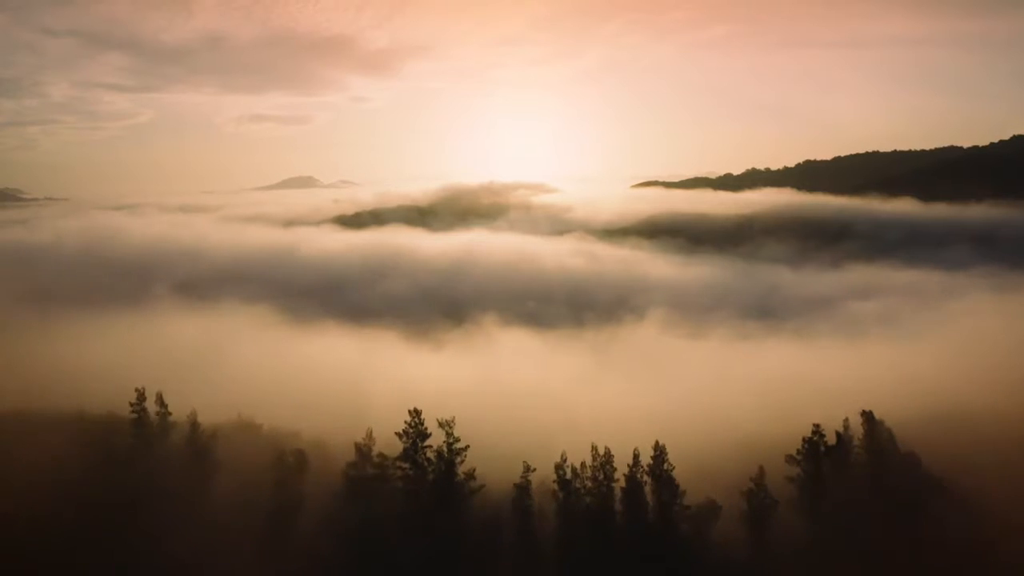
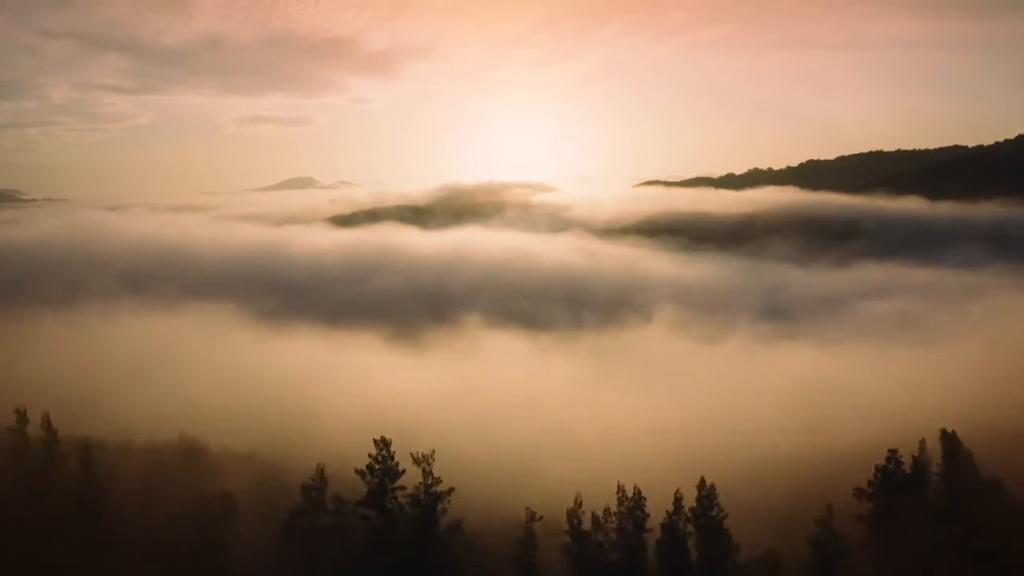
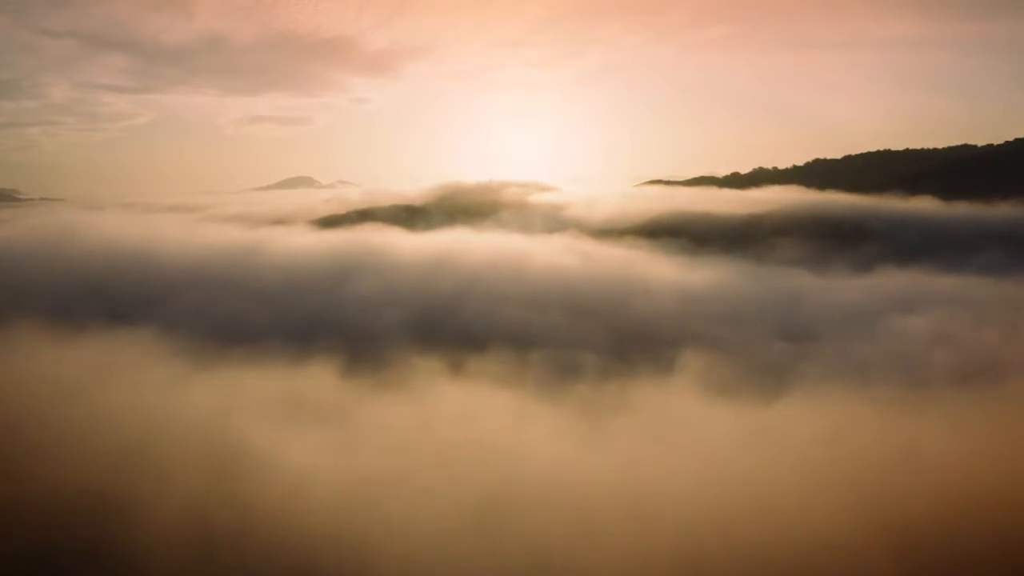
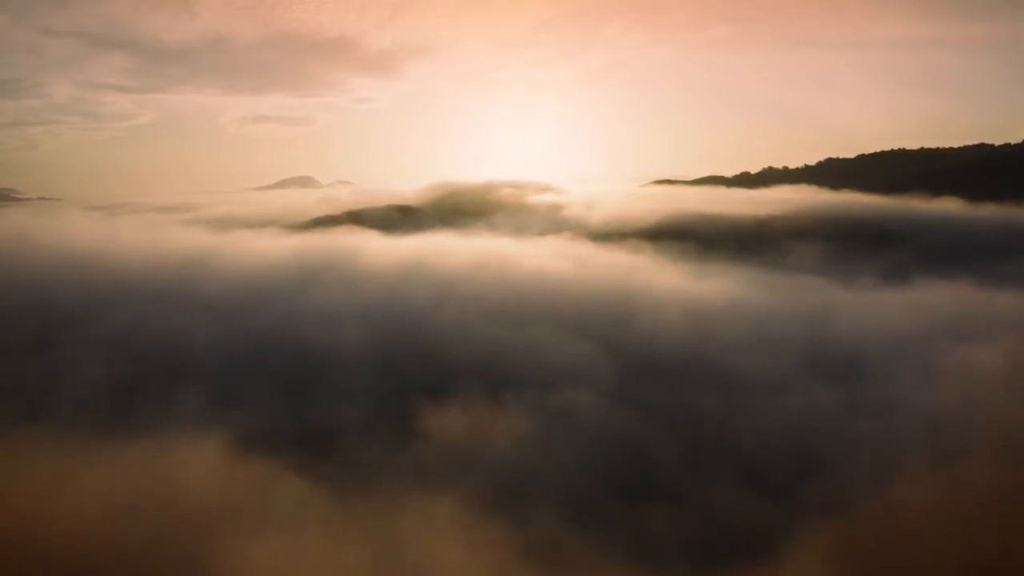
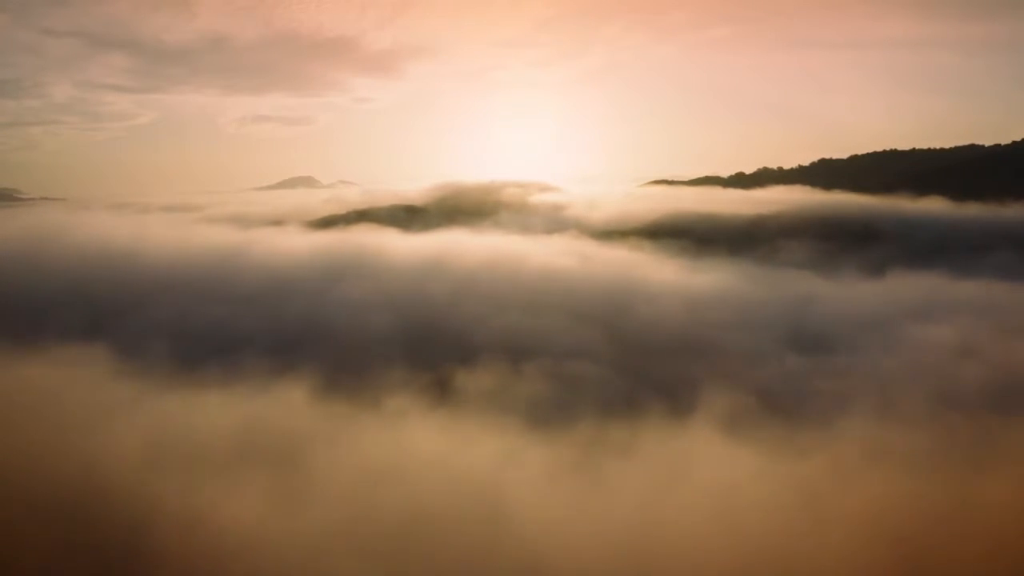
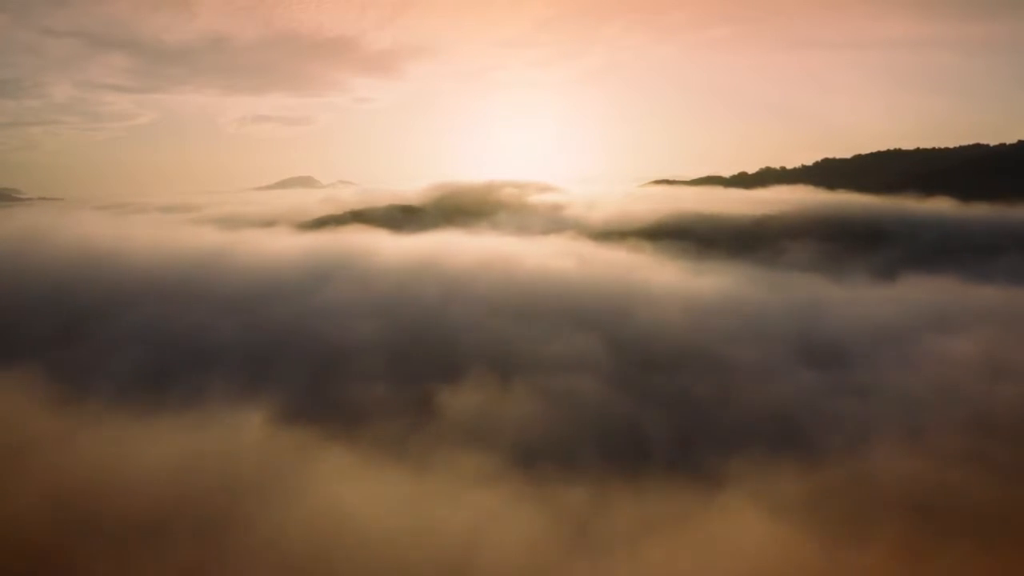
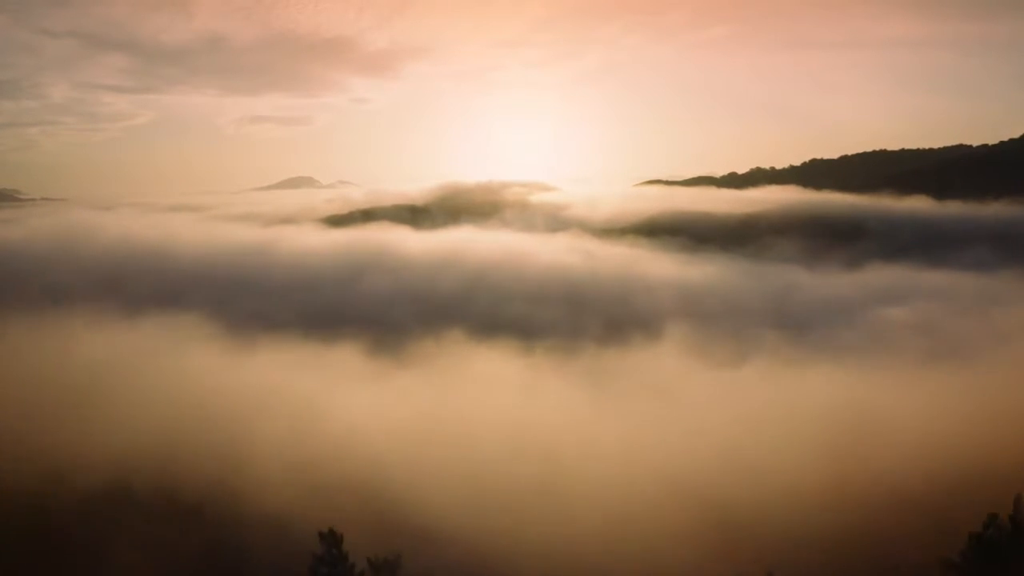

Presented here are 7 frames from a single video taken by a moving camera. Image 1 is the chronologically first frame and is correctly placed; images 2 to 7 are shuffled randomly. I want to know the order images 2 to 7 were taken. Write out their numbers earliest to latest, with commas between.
2, 7, 3, 5, 6, 4
